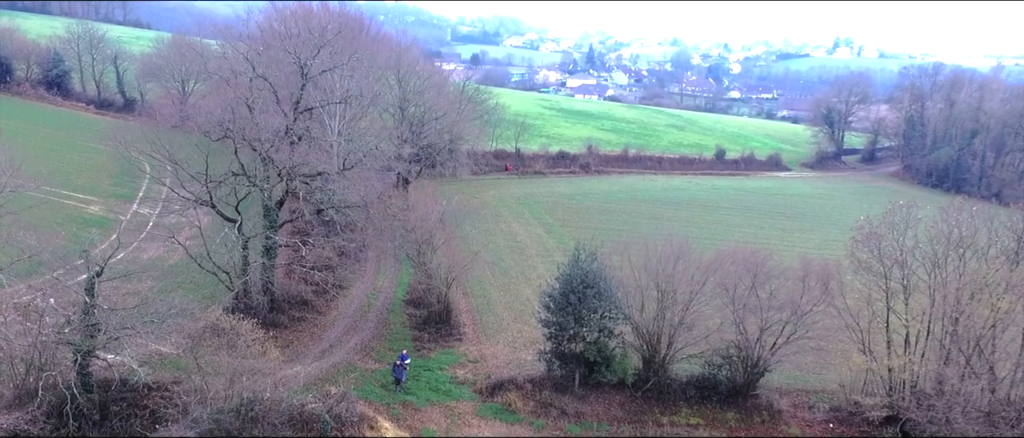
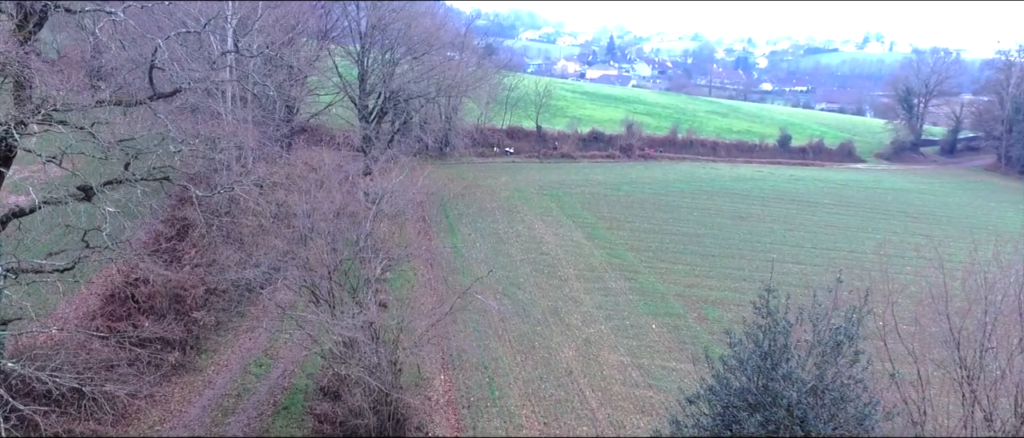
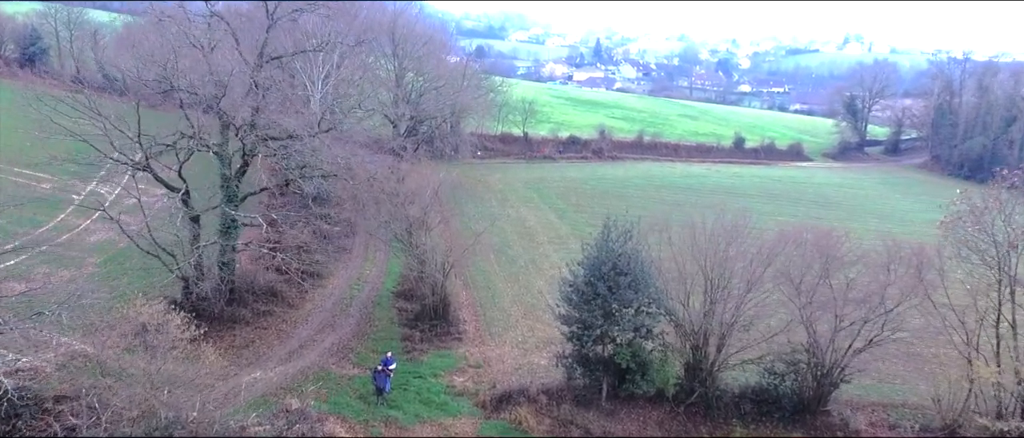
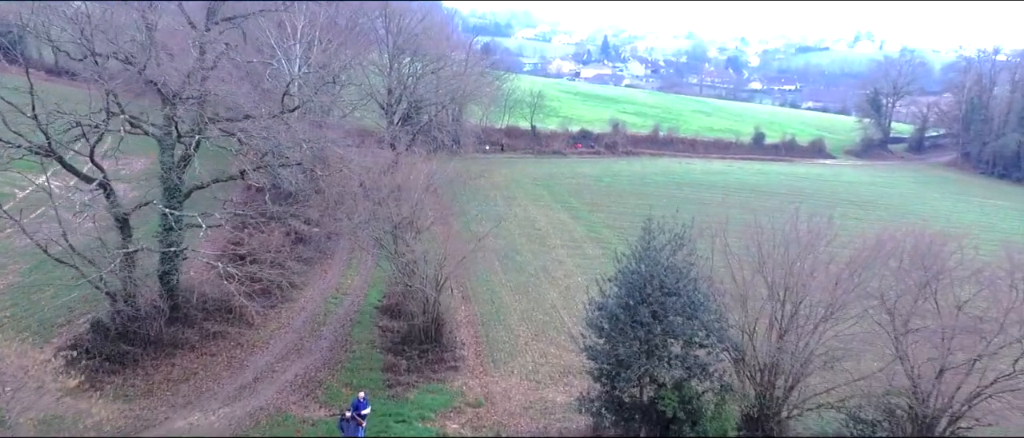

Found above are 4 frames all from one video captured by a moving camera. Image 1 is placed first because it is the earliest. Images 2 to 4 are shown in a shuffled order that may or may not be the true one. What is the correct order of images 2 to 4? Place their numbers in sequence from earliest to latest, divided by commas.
3, 4, 2
